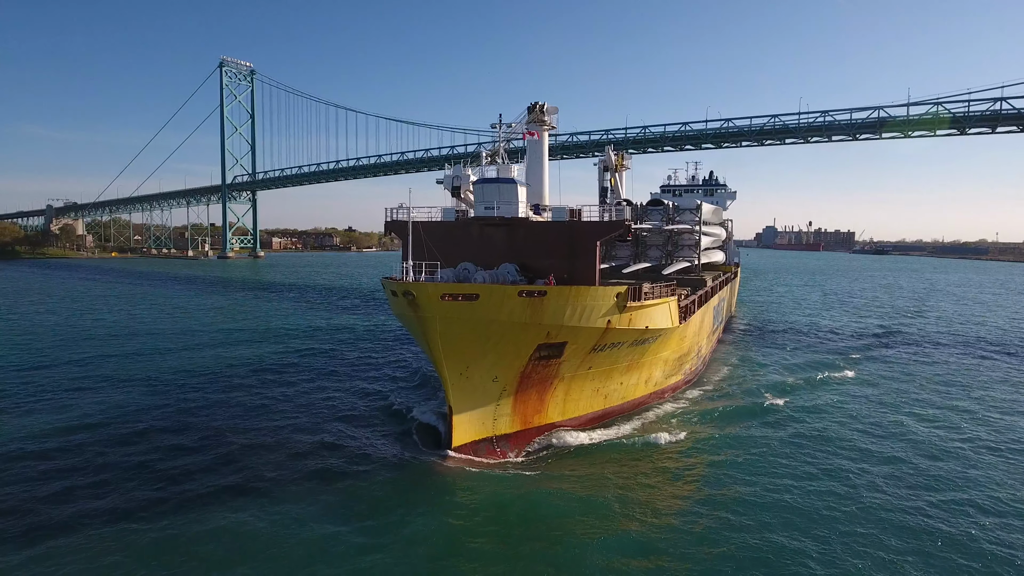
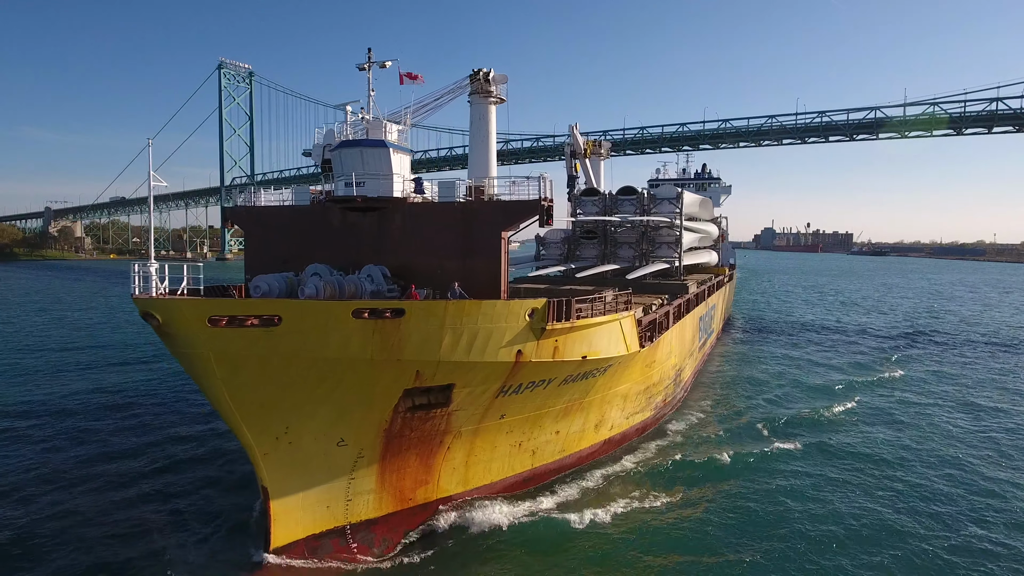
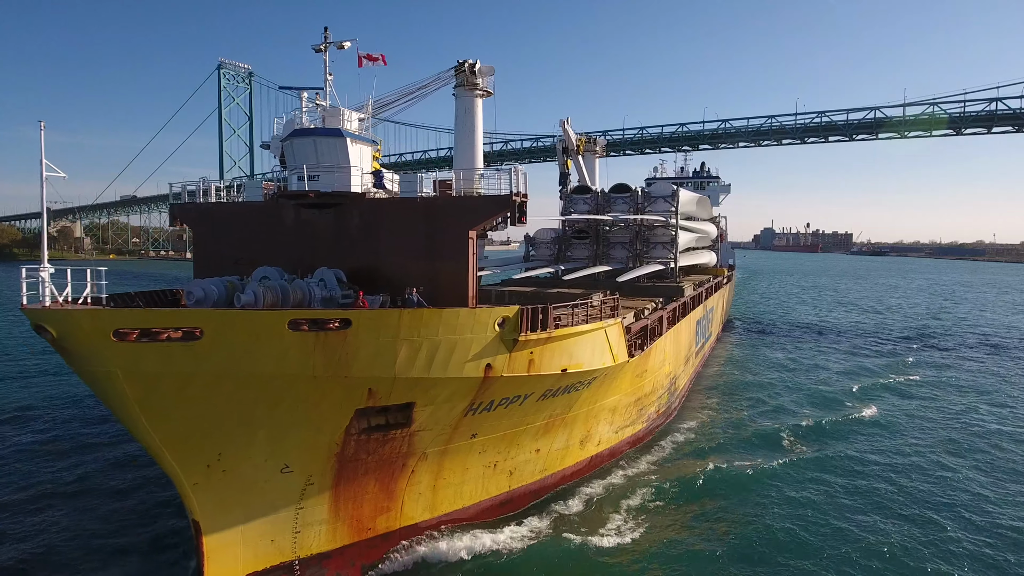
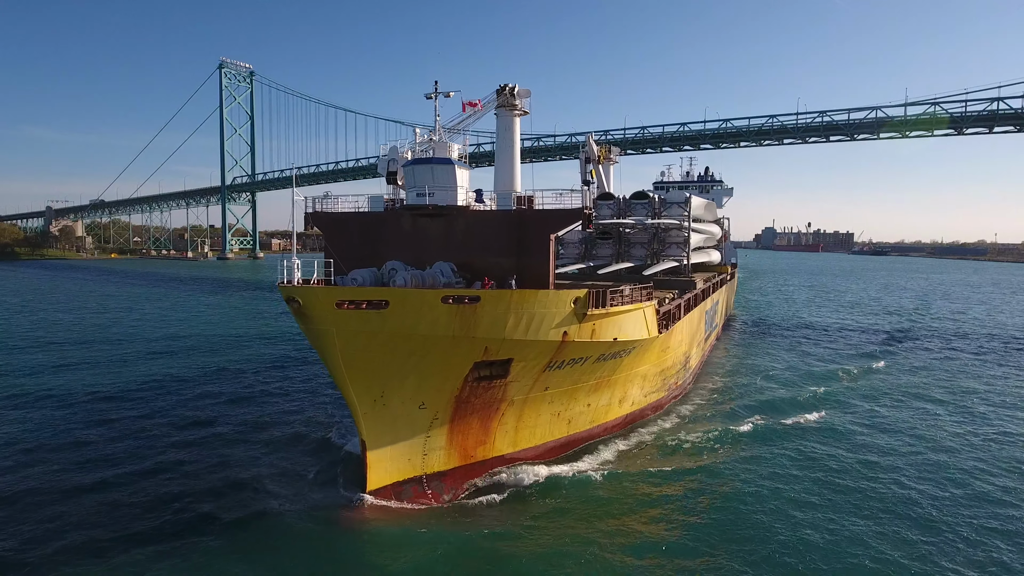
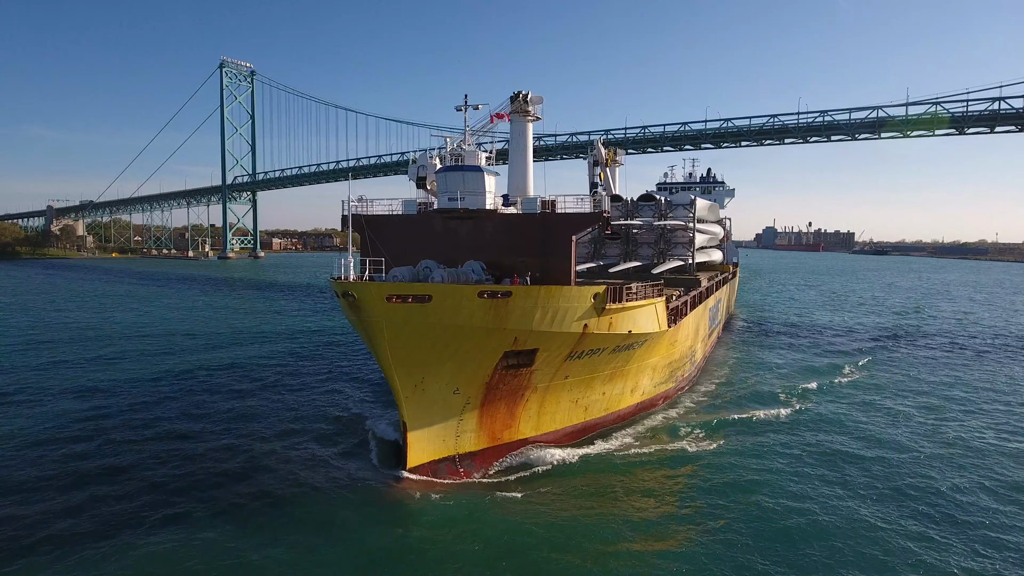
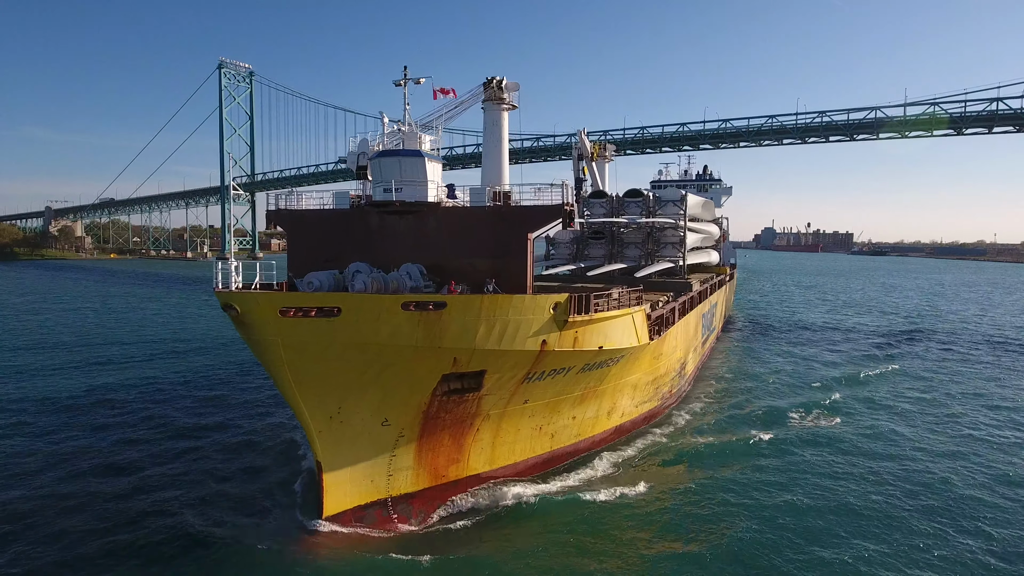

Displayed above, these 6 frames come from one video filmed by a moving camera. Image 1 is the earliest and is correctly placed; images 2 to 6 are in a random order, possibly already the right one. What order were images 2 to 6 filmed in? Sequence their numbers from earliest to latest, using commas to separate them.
5, 4, 6, 2, 3
